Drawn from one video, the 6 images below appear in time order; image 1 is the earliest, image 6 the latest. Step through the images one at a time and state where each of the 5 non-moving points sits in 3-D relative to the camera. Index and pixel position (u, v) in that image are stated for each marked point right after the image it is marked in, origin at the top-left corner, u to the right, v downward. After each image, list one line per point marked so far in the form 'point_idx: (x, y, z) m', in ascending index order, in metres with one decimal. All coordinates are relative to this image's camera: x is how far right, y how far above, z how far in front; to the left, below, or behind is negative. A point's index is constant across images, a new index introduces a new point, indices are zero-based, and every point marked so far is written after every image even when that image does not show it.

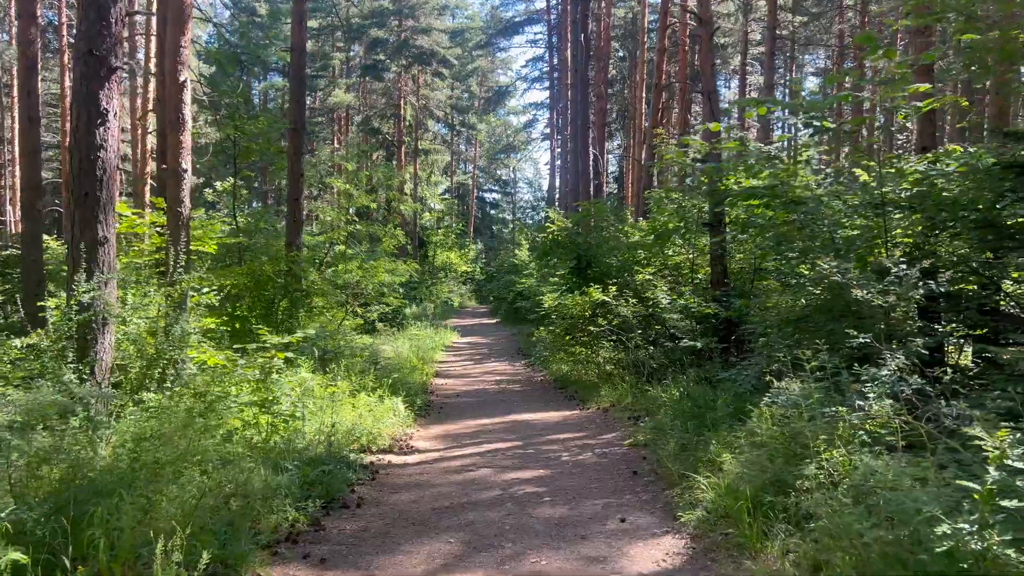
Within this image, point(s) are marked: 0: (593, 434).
0: (+0.8, -1.4, +7.5) m
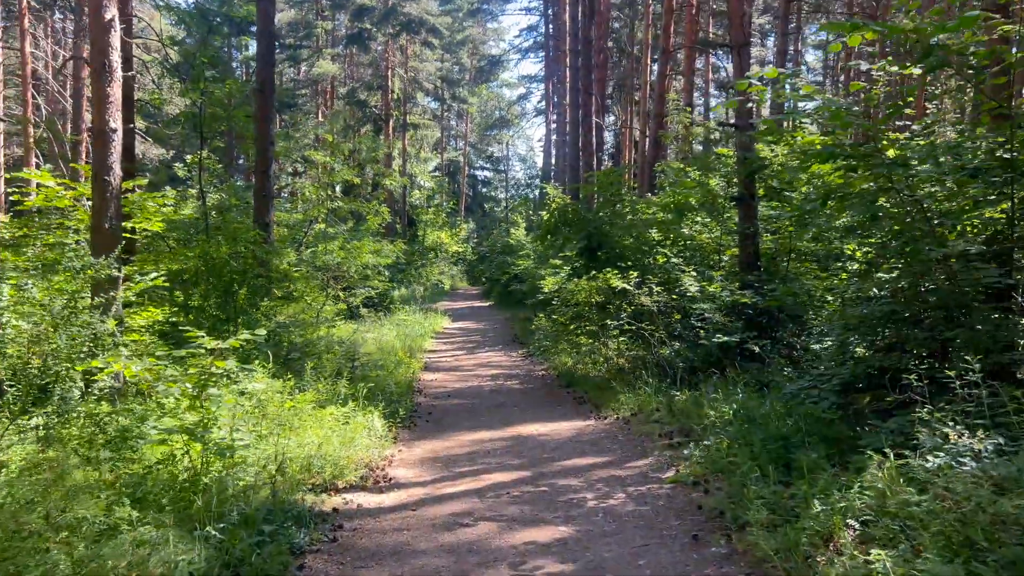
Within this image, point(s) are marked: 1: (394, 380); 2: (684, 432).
0: (+0.8, -1.3, +6.0) m
1: (-1.5, -1.2, +10.0) m
2: (+1.5, -1.2, +6.5) m
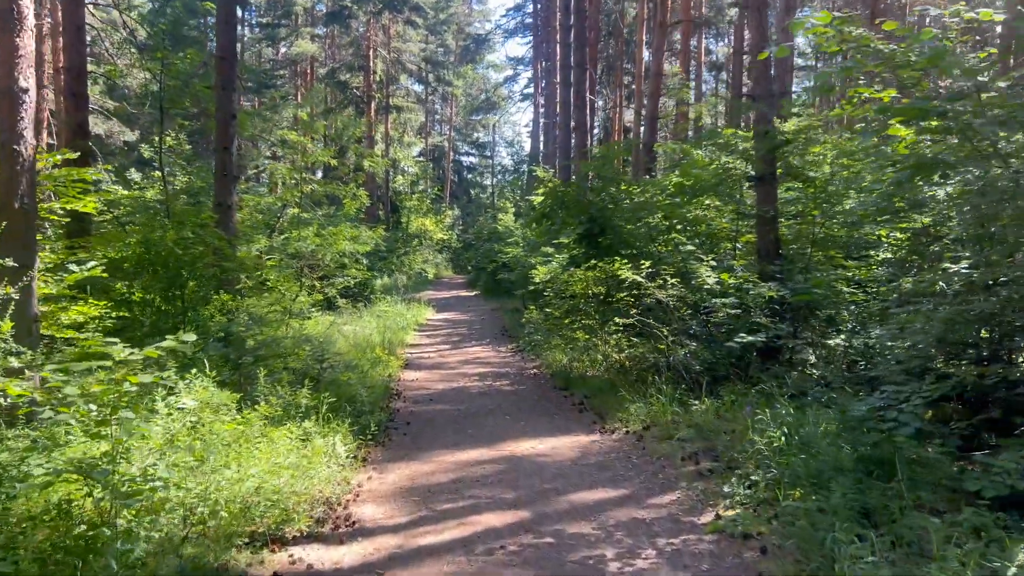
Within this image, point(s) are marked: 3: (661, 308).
0: (+0.8, -1.3, +4.9) m
1: (-1.6, -1.1, +8.8) m
2: (+1.4, -1.2, +5.4) m
3: (+1.6, -0.2, +8.1) m
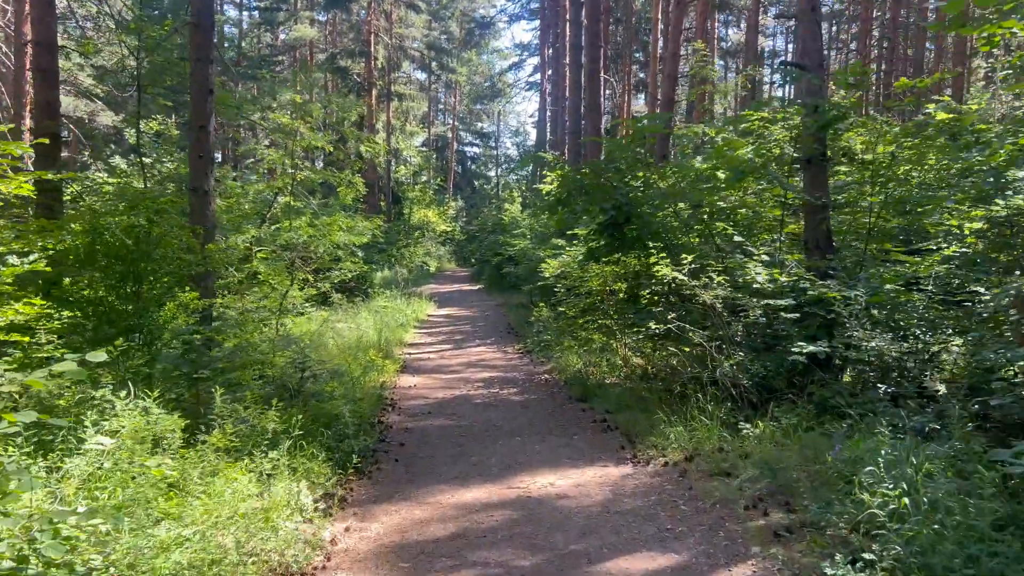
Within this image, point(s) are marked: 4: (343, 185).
0: (+0.9, -1.3, +3.7) m
1: (-1.5, -1.1, +7.6) m
2: (+1.5, -1.2, +4.2) m
3: (+1.7, -0.2, +6.9) m
4: (-4.0, +2.4, +18.1) m
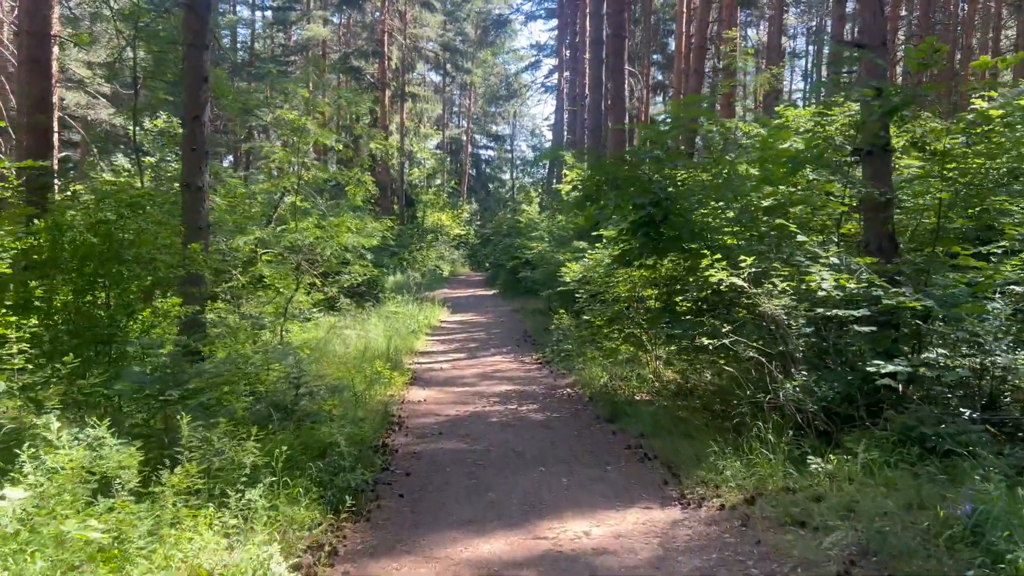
0: (+1.0, -1.4, +2.8) m
1: (-1.3, -1.1, +6.8) m
2: (+1.6, -1.2, +3.3) m
3: (+1.9, -0.3, +6.0) m
4: (-3.6, +2.3, +17.3) m
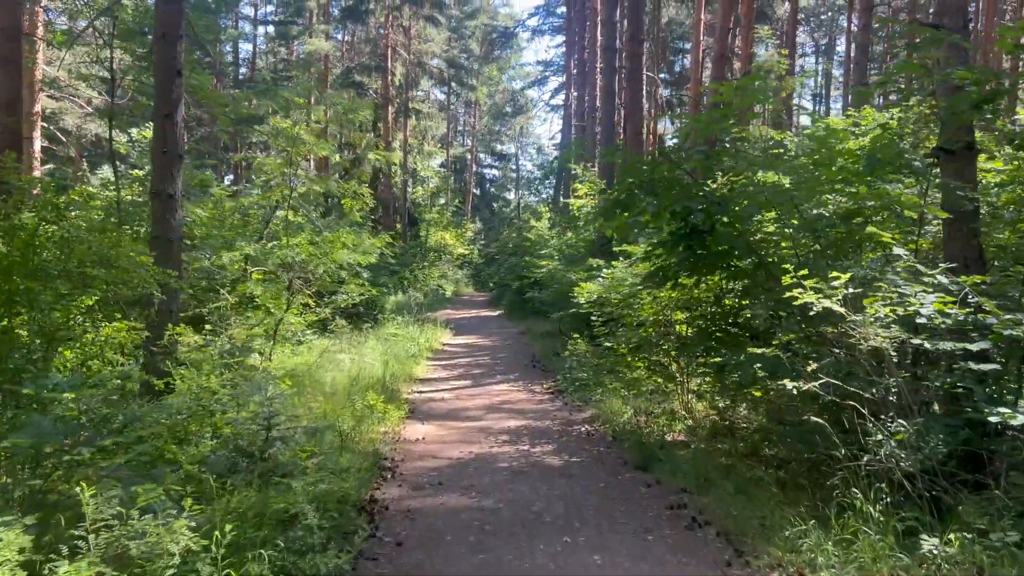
0: (+1.1, -1.4, +1.6) m
1: (-1.2, -1.3, +5.6) m
2: (+1.7, -1.3, +2.1) m
3: (+2.0, -0.4, +4.8) m
4: (-3.4, +1.9, +16.2) m
